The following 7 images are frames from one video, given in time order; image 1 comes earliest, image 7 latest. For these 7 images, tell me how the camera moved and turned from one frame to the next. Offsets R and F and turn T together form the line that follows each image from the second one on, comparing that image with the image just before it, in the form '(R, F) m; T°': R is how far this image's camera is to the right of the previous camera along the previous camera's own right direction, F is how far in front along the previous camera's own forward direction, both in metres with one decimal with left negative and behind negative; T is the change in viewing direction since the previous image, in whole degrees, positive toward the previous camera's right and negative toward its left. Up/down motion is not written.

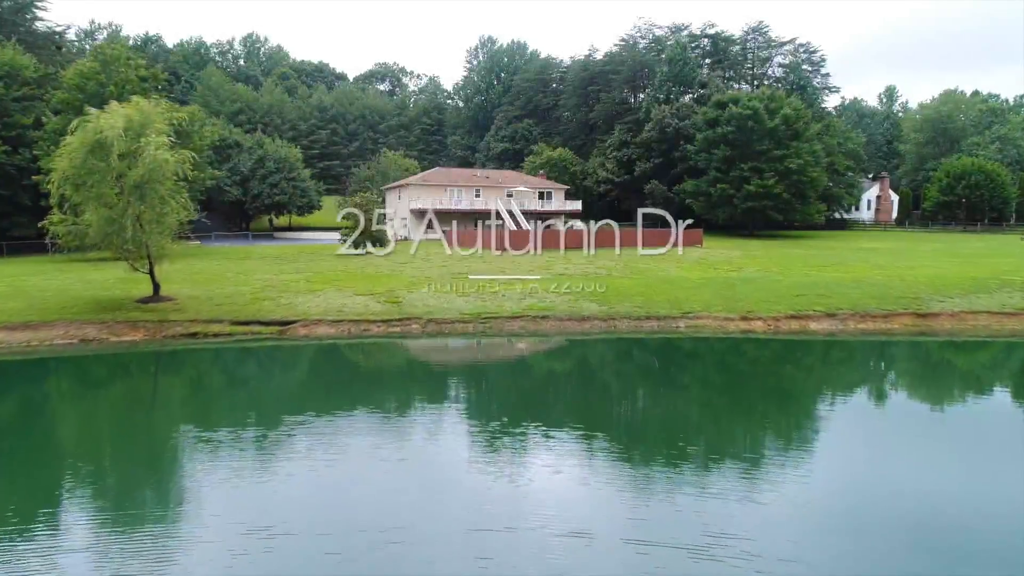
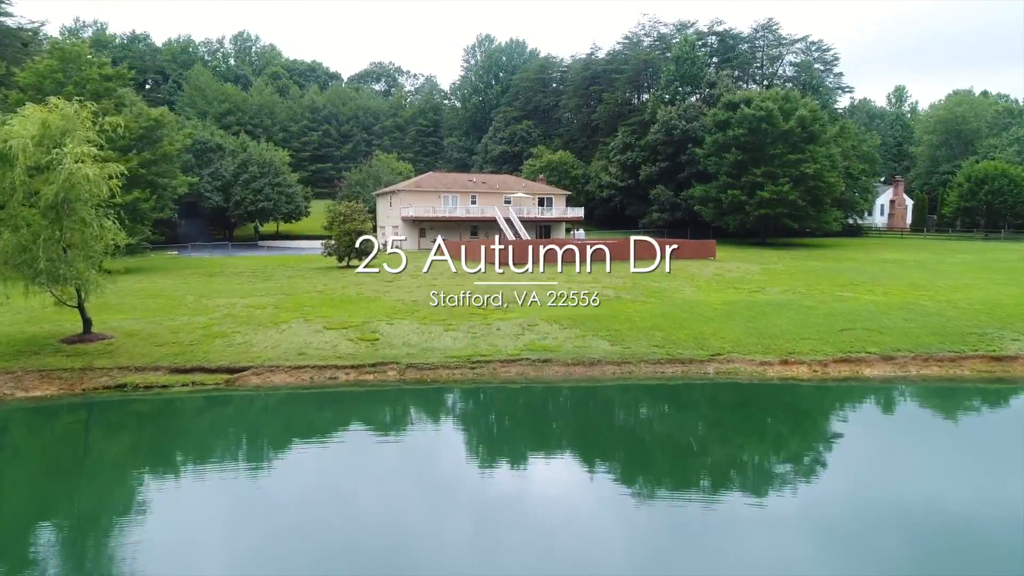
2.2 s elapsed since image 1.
(+0.1, +3.2) m; 0°
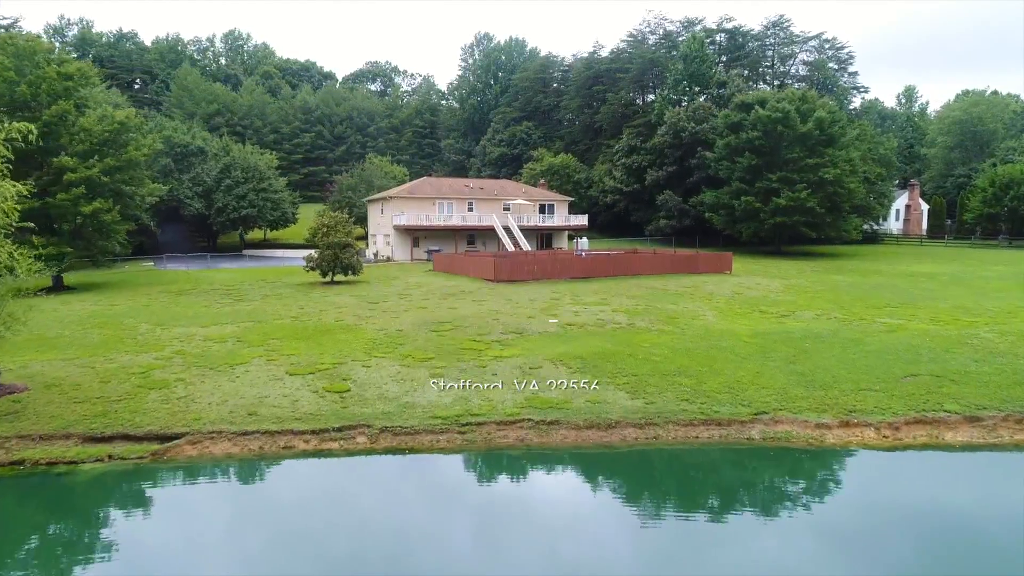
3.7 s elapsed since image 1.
(0.0, +3.1) m; 0°
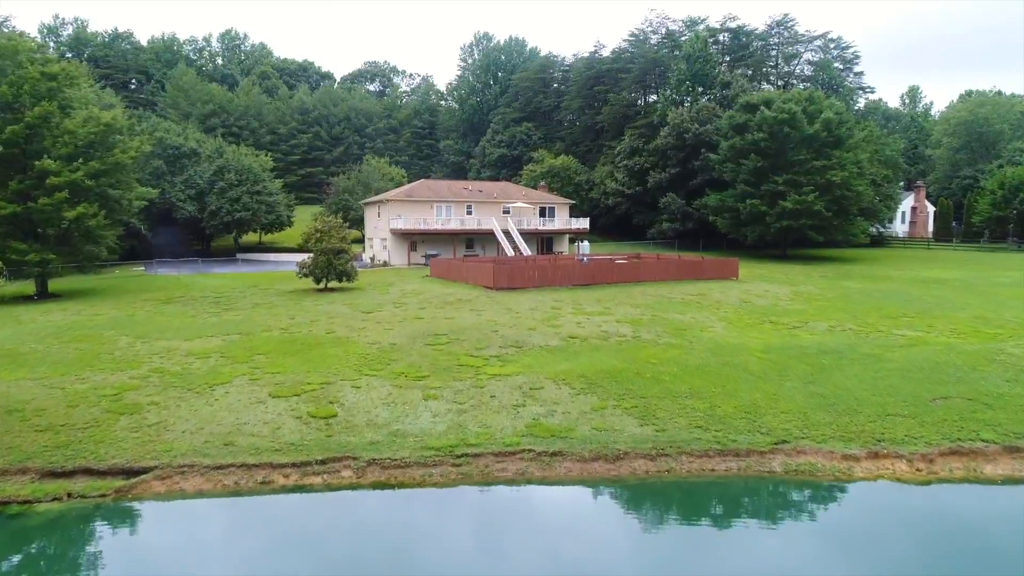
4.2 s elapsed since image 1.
(0.0, +1.1) m; 0°
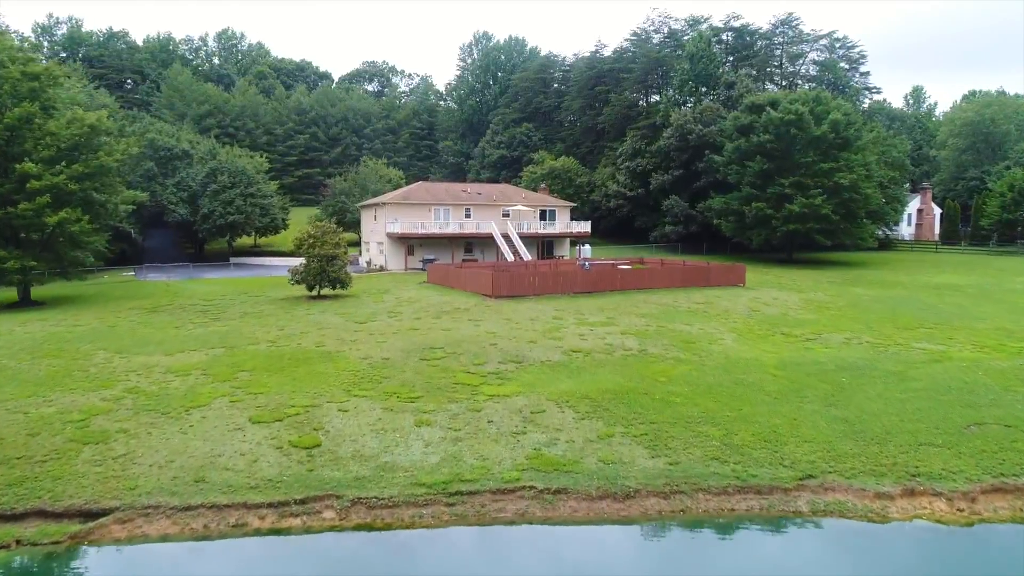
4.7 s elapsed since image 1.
(0.0, +1.1) m; 0°
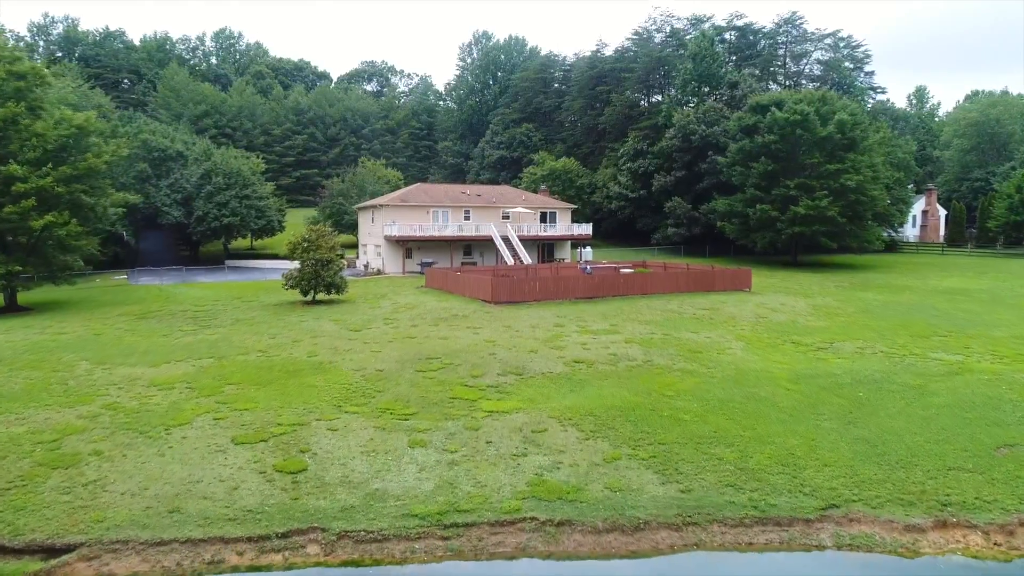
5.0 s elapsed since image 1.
(0.0, +0.8) m; 0°
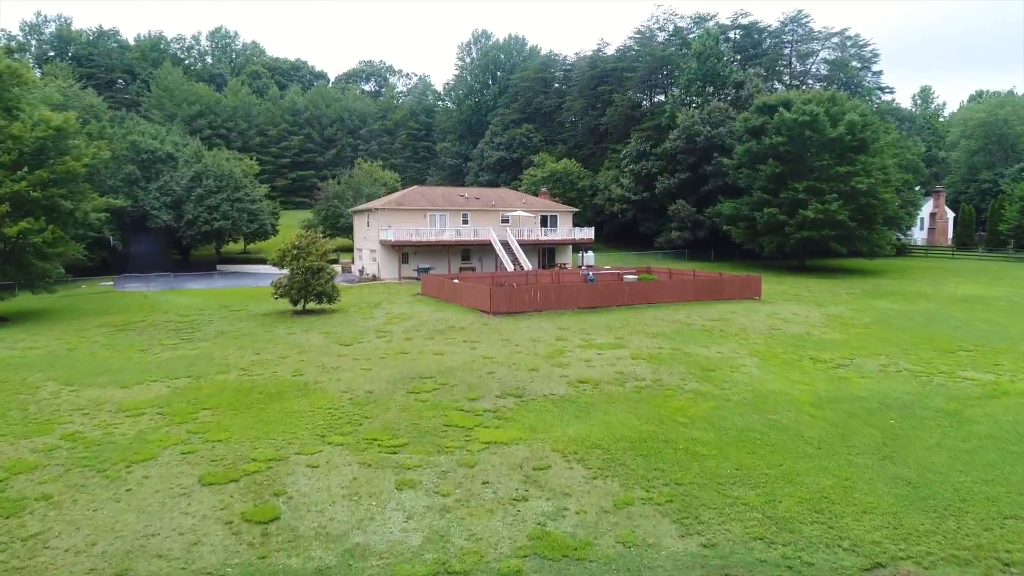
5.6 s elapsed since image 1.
(0.0, +1.4) m; 0°
